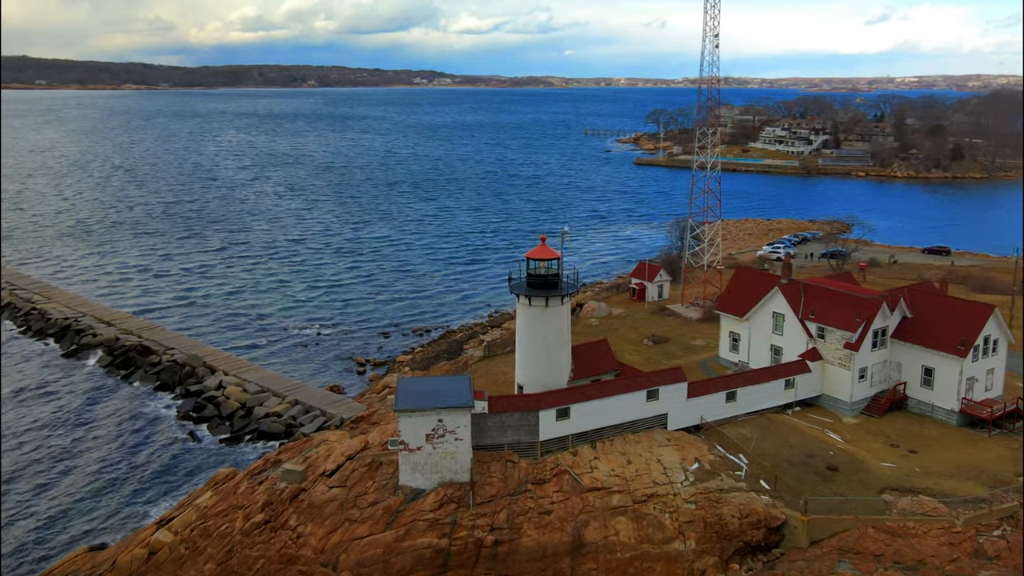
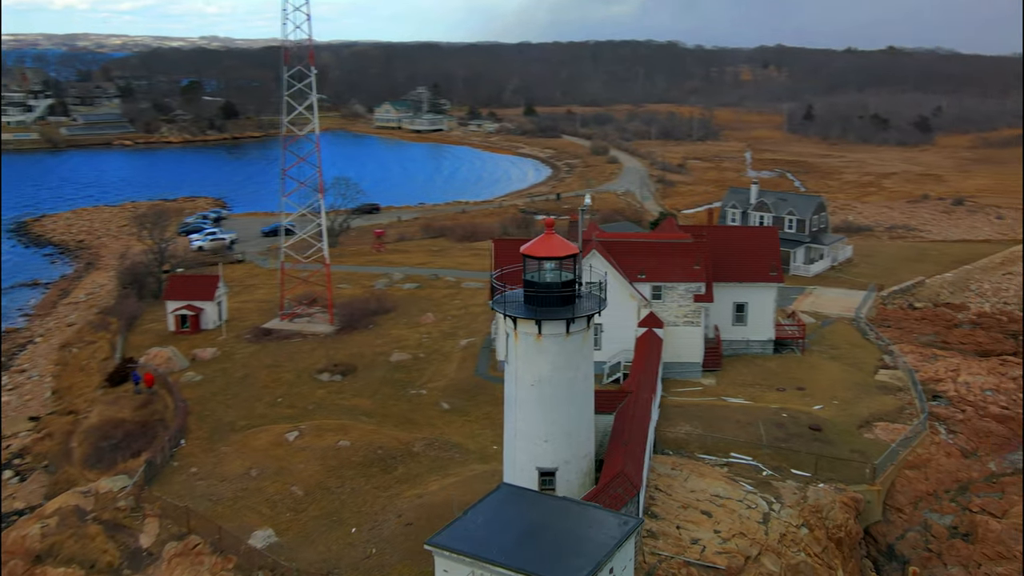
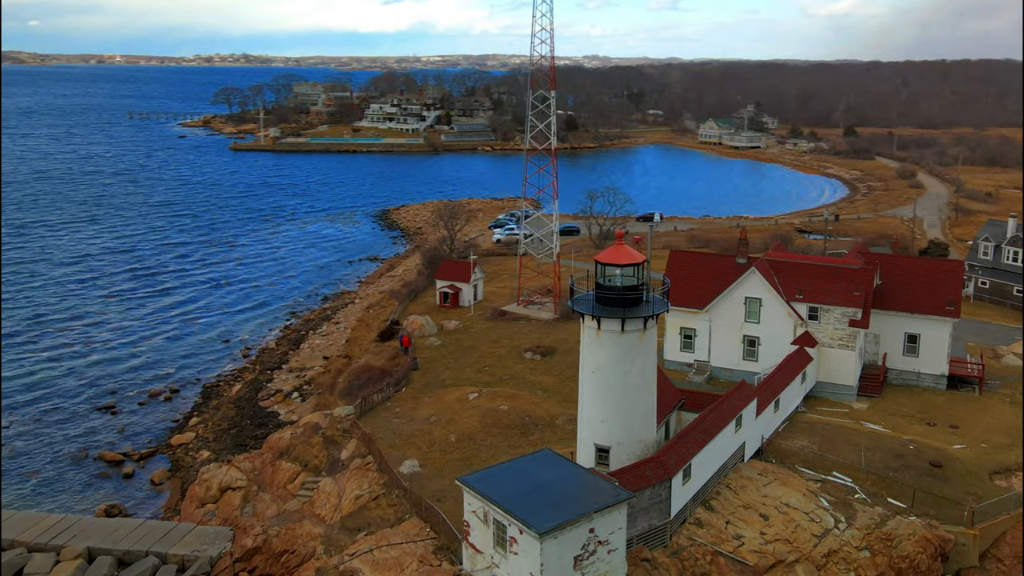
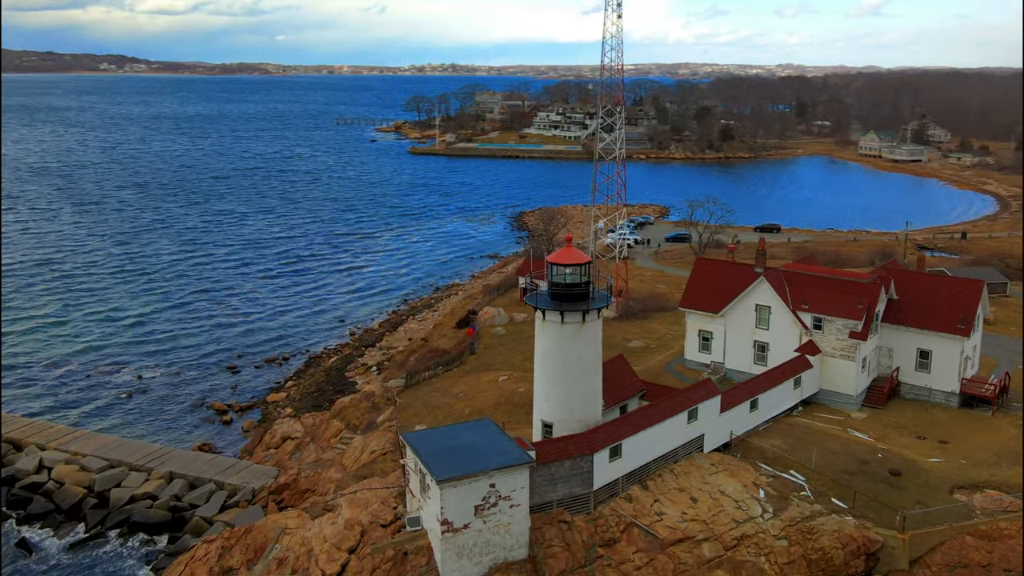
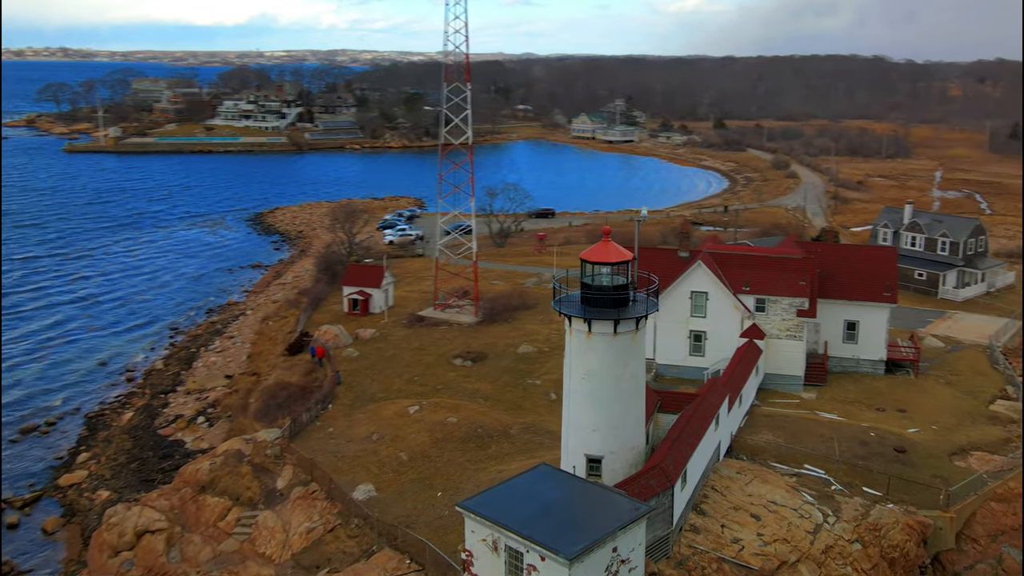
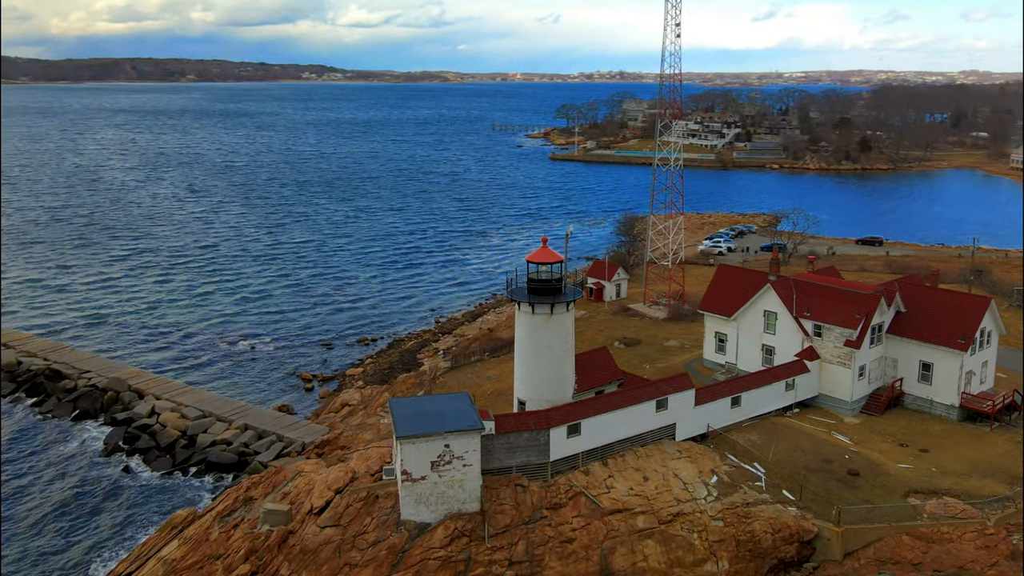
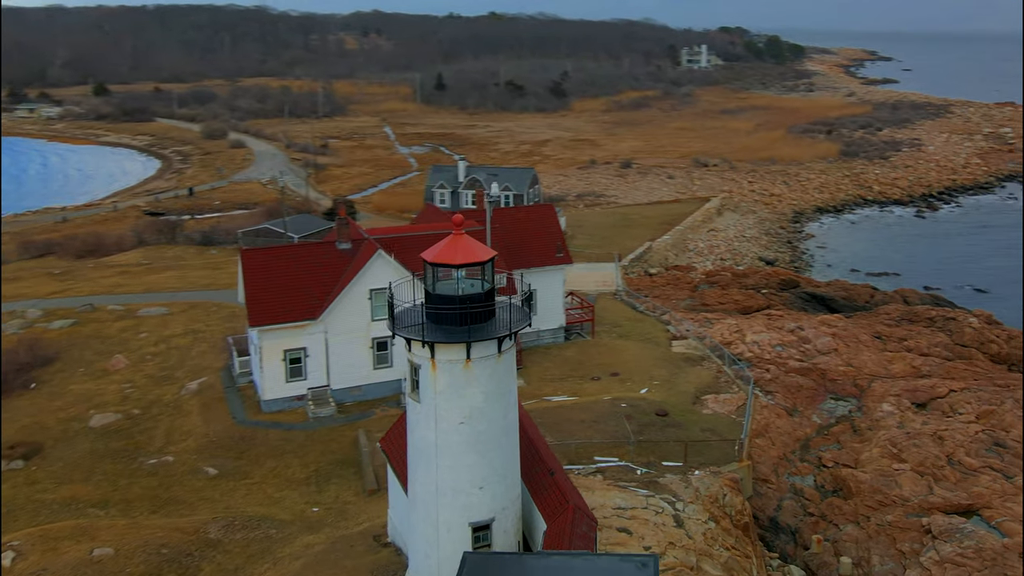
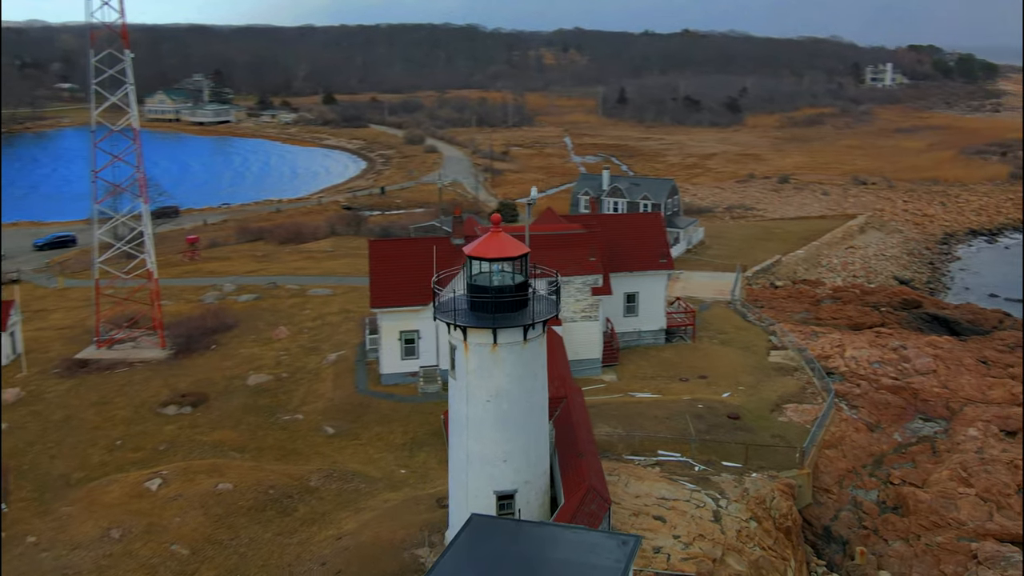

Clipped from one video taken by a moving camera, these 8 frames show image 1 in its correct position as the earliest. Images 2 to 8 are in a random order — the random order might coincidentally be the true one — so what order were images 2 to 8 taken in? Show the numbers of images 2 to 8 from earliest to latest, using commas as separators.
6, 4, 3, 5, 2, 8, 7
